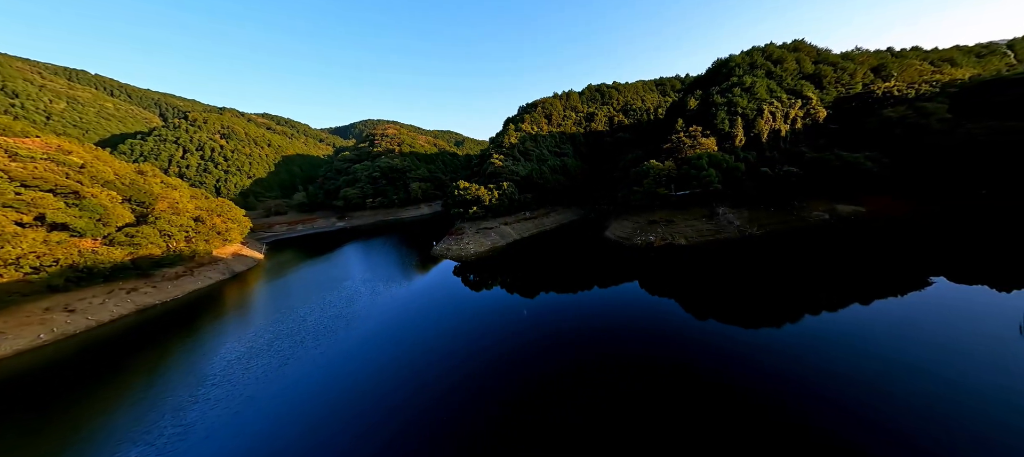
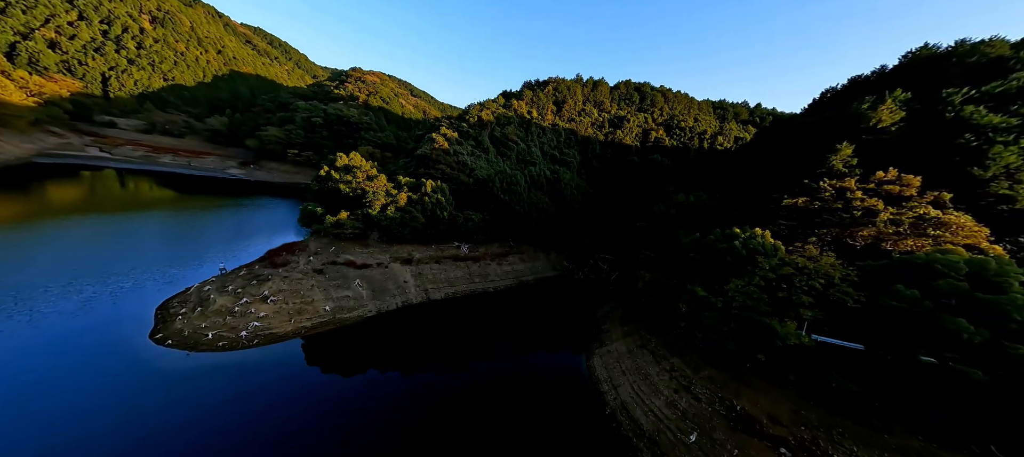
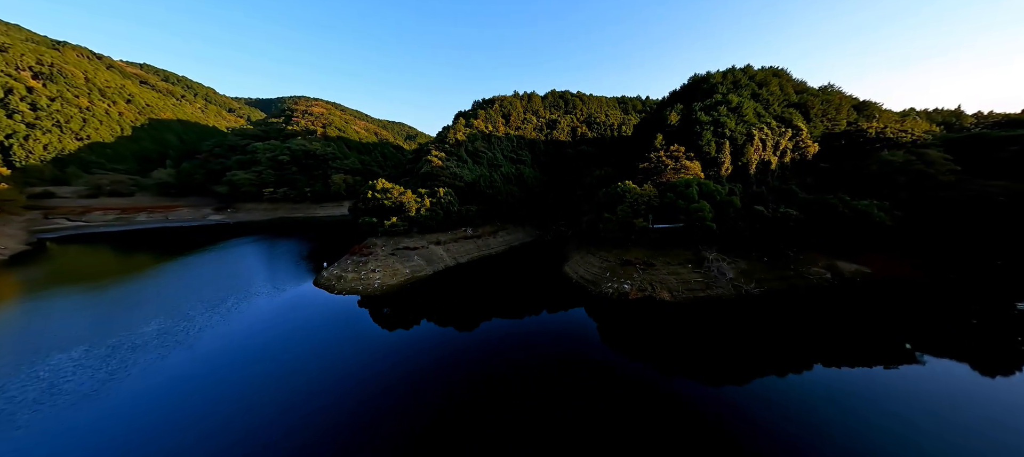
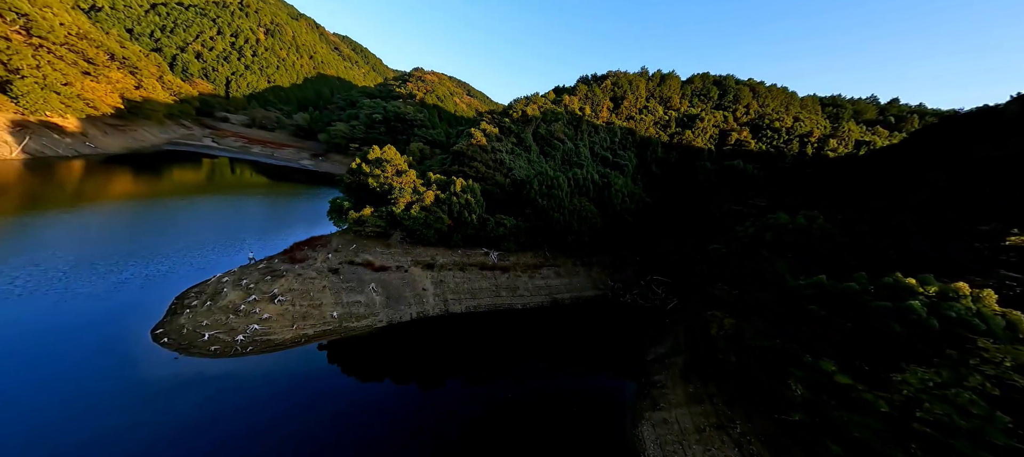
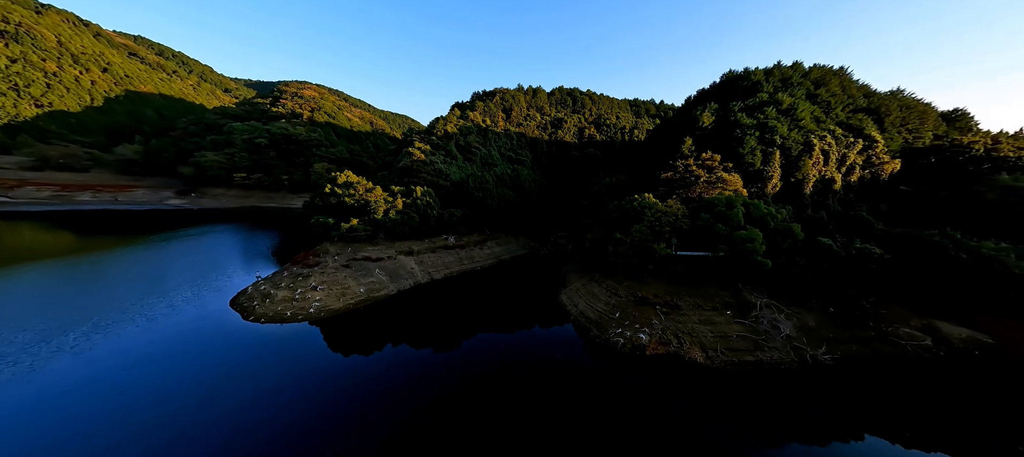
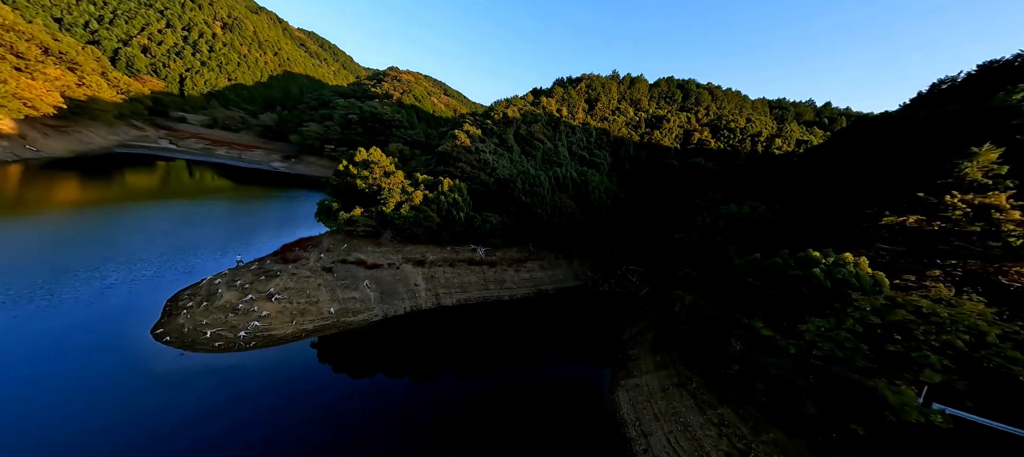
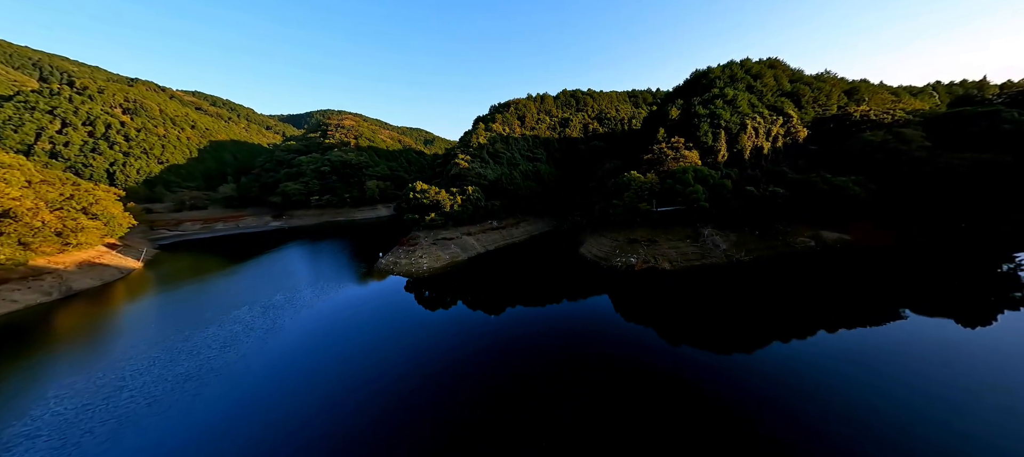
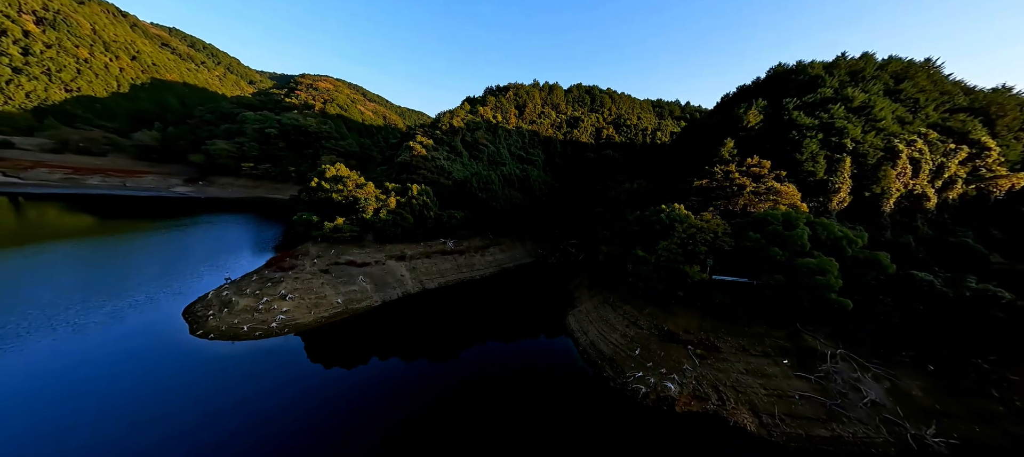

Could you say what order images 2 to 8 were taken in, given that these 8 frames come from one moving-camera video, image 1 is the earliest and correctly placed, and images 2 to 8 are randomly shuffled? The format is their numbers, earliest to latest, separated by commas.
7, 3, 5, 8, 2, 6, 4
